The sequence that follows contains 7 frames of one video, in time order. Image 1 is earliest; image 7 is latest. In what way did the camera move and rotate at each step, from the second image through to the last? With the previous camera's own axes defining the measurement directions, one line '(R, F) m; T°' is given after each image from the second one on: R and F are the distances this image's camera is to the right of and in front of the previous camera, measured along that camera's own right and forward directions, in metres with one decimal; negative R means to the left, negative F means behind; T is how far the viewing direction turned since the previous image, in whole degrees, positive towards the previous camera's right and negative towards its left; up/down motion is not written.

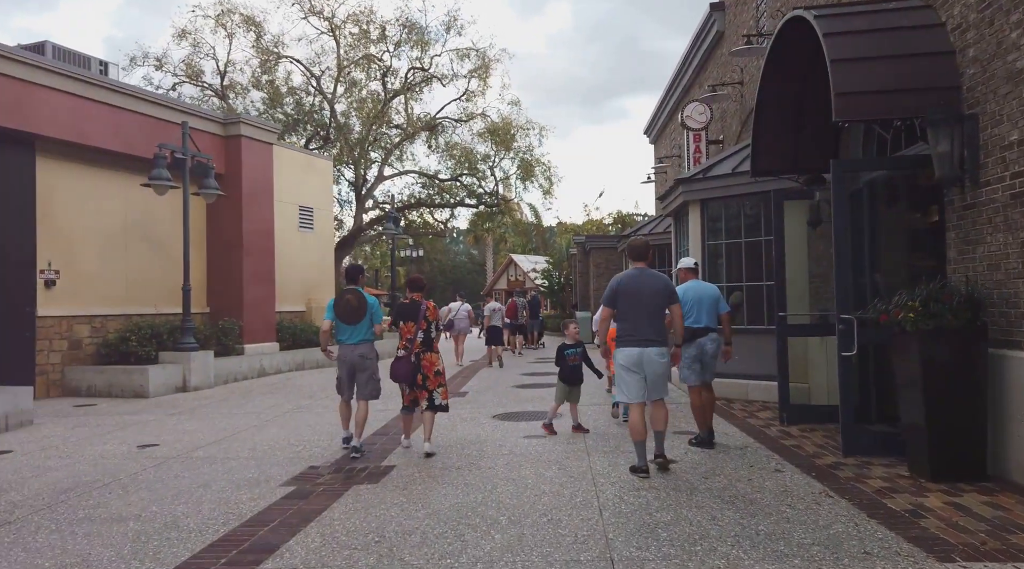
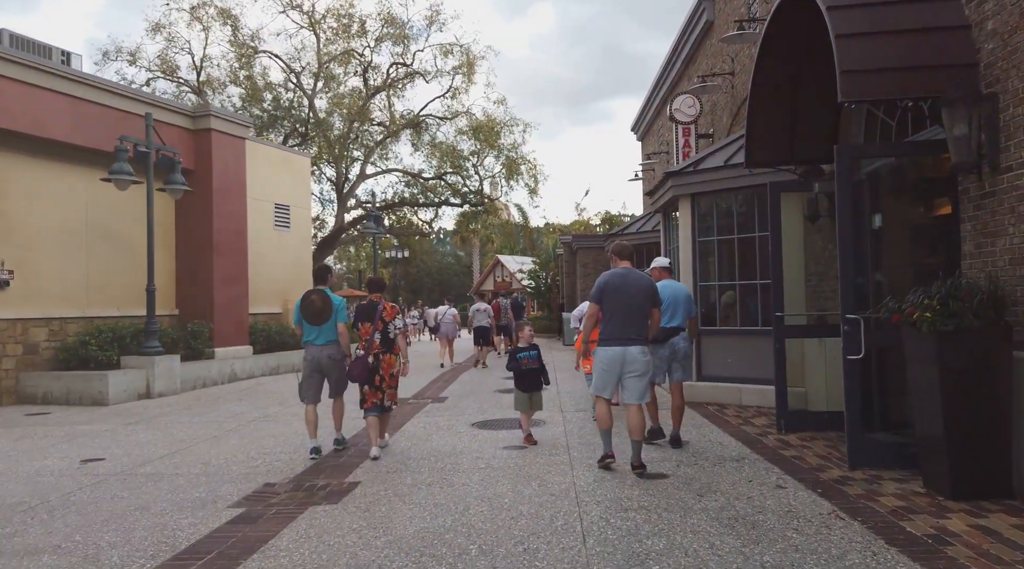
(+0.1, +0.5) m; +1°
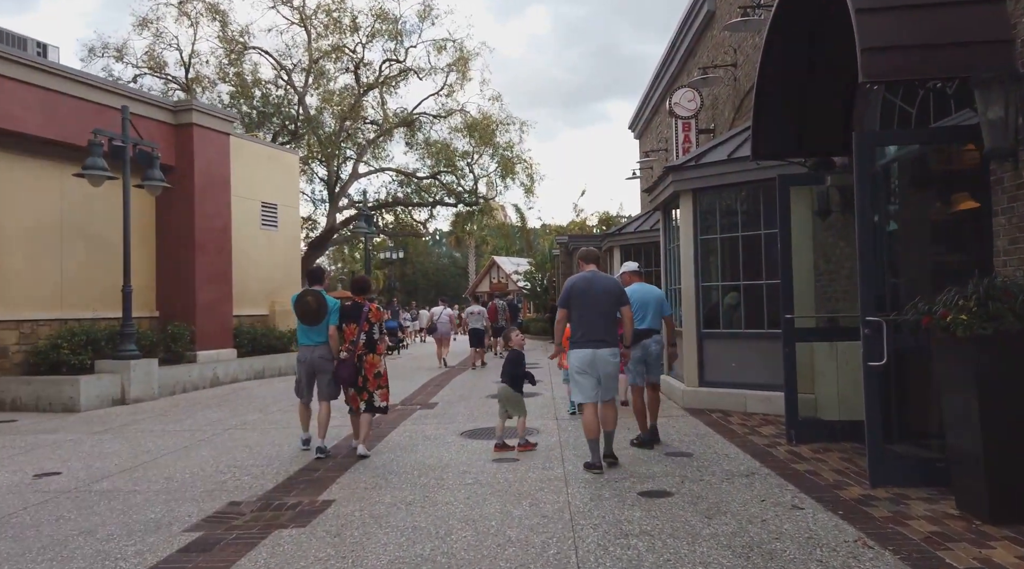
(+0.1, +0.5) m; 0°
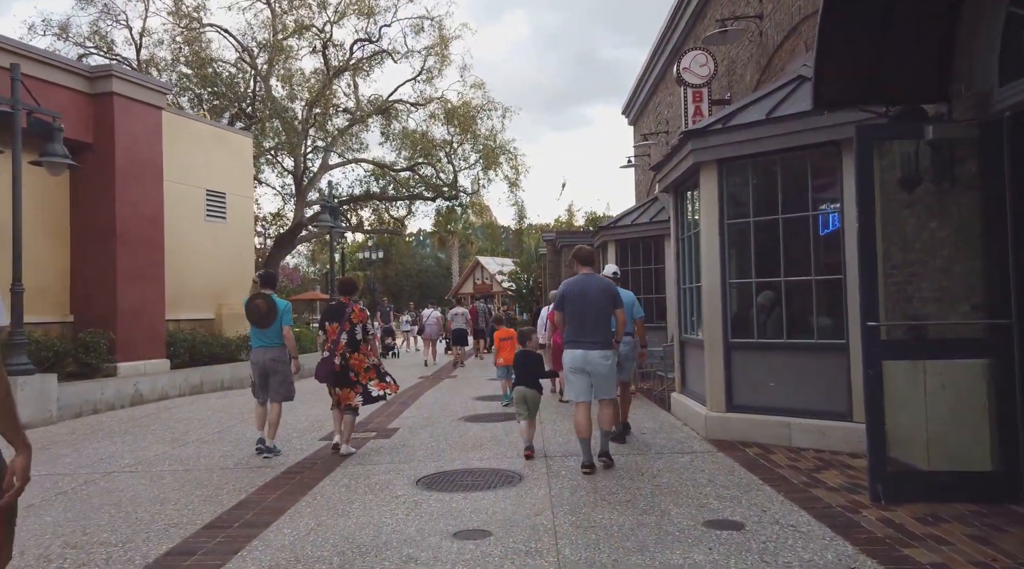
(+0.1, +1.9) m; +1°
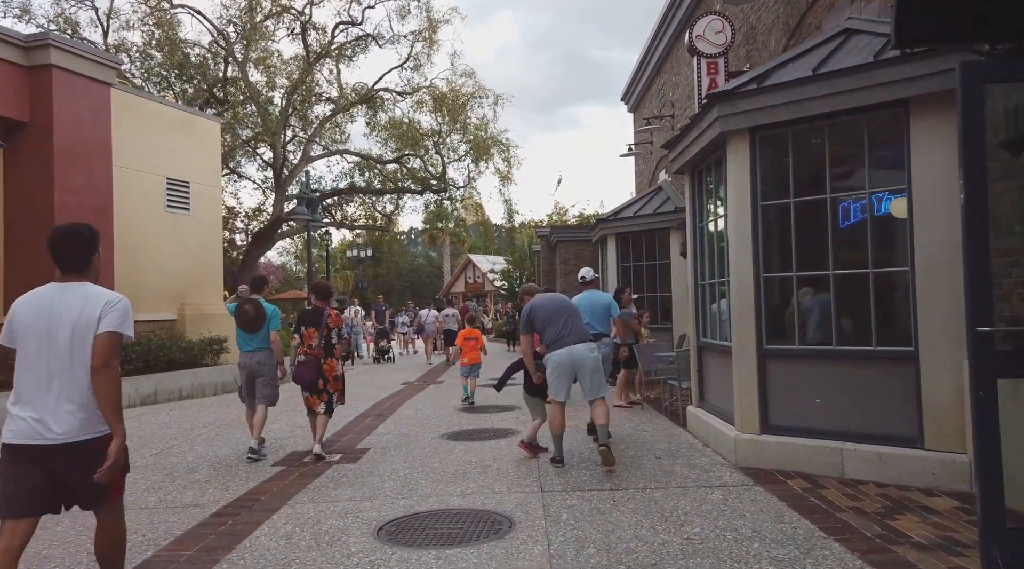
(0.0, +1.2) m; +1°
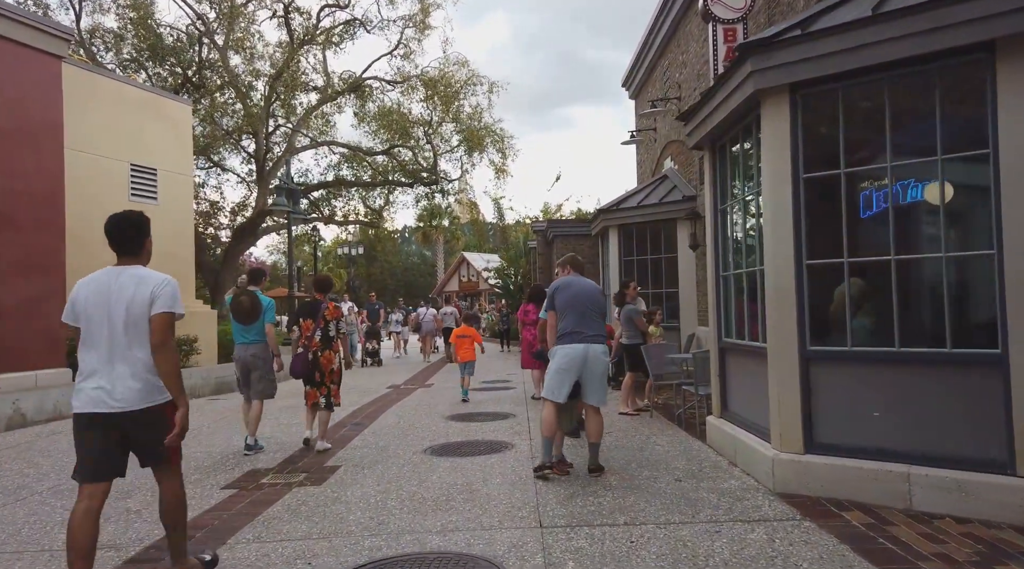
(0.0, +1.0) m; 0°
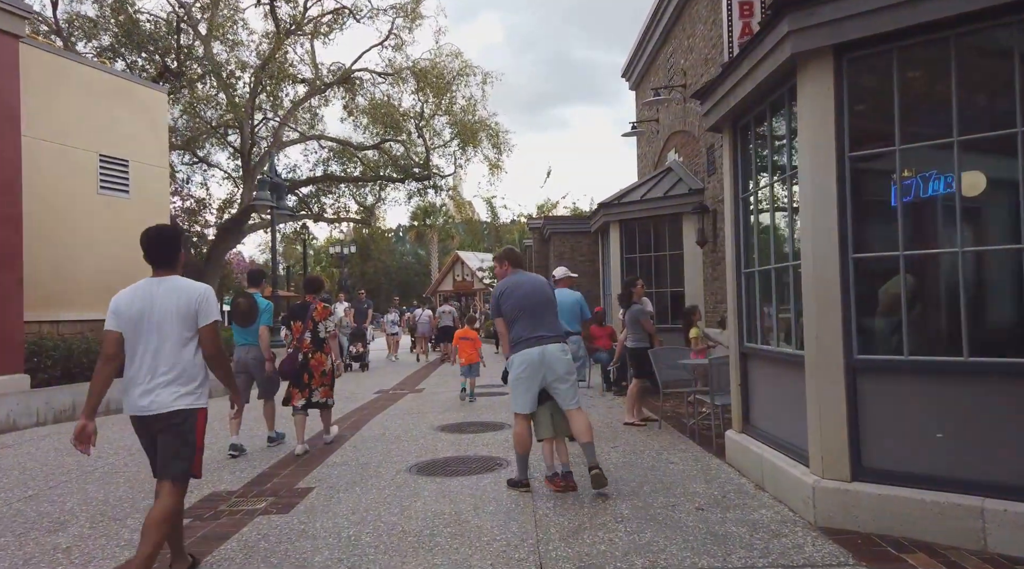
(0.0, +0.7) m; 0°
